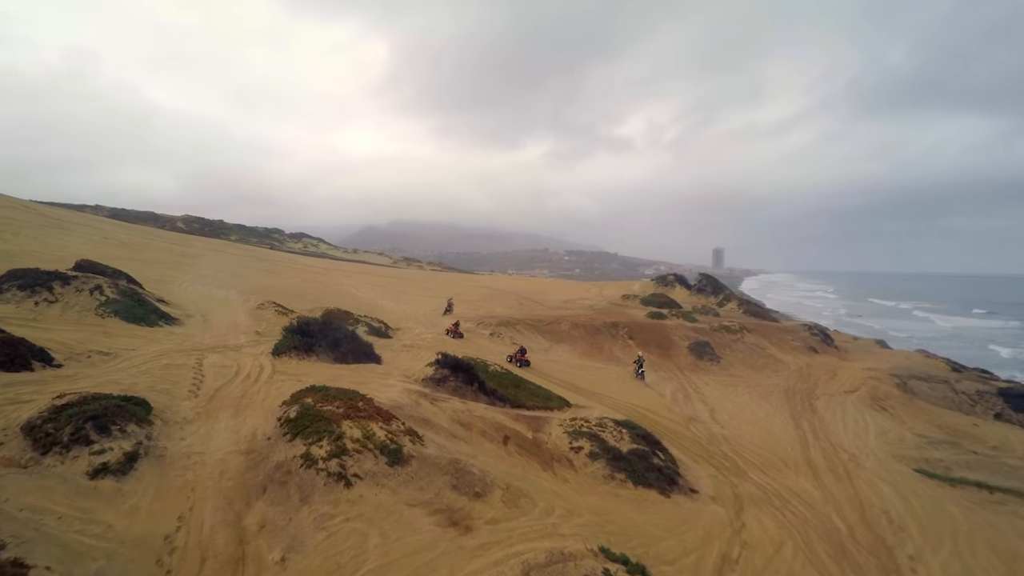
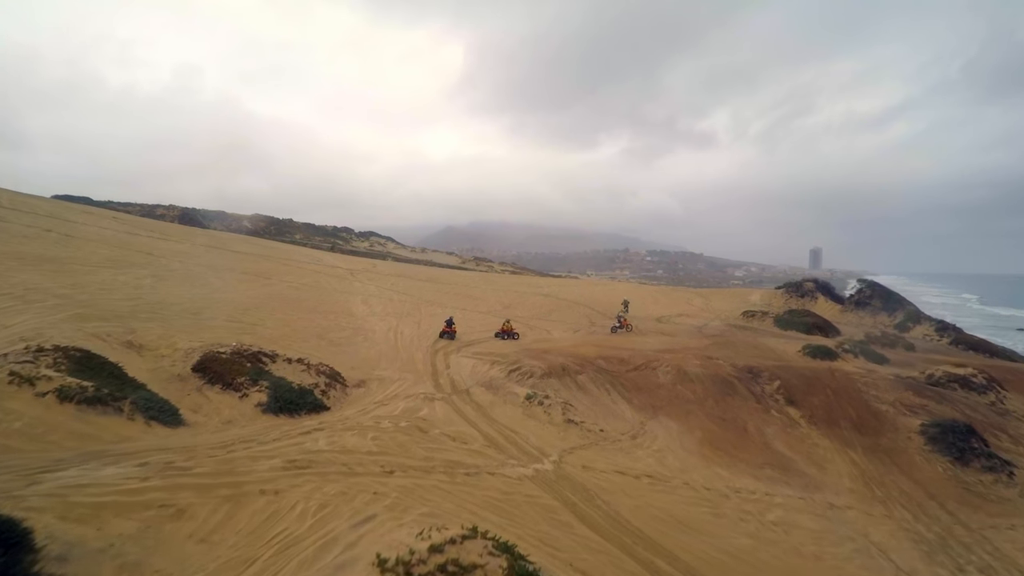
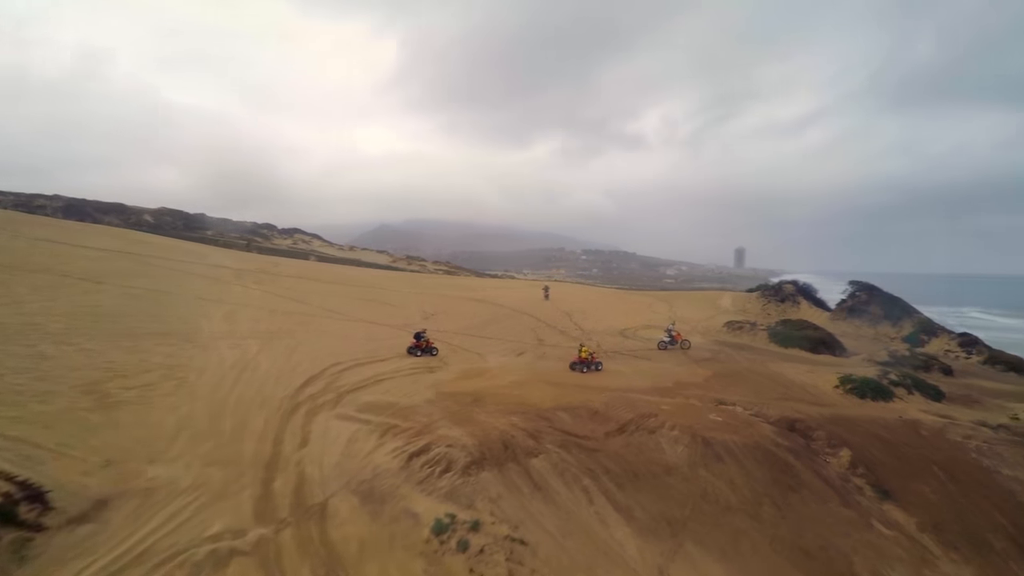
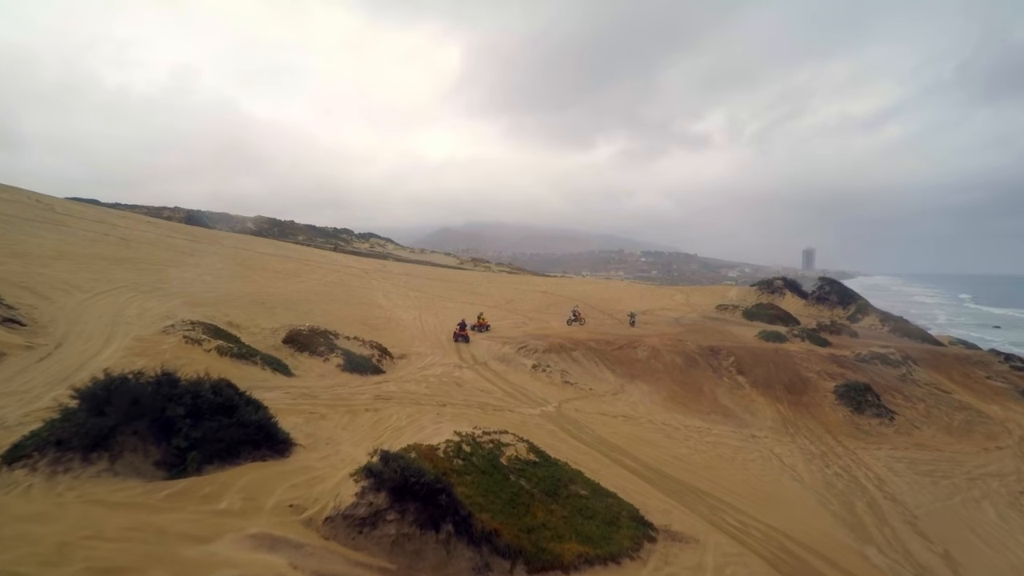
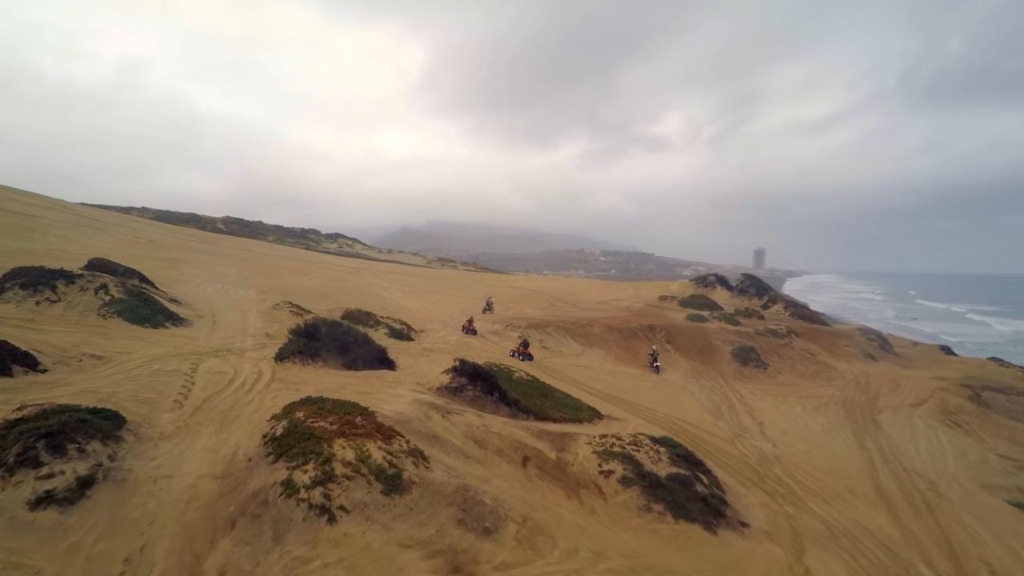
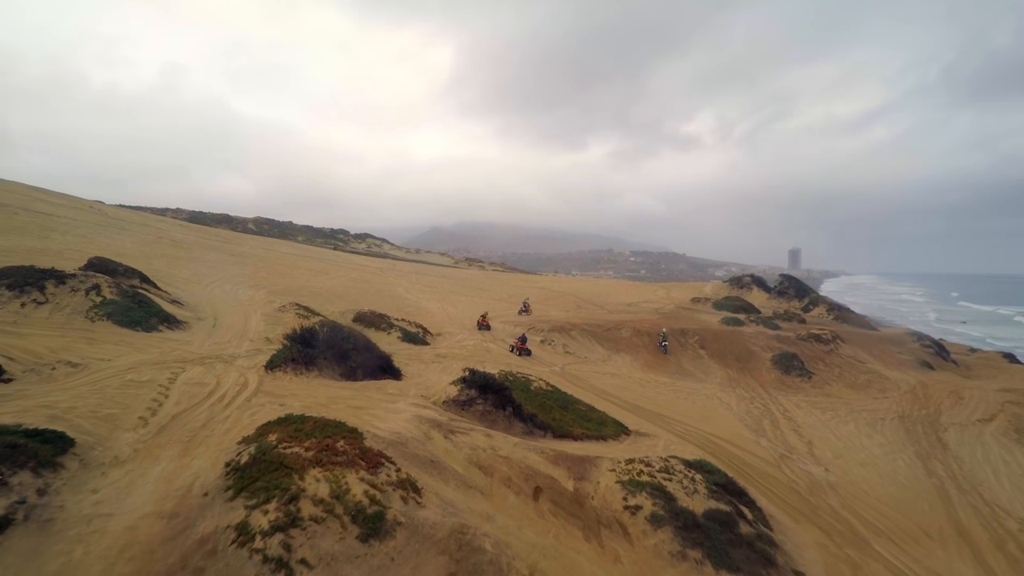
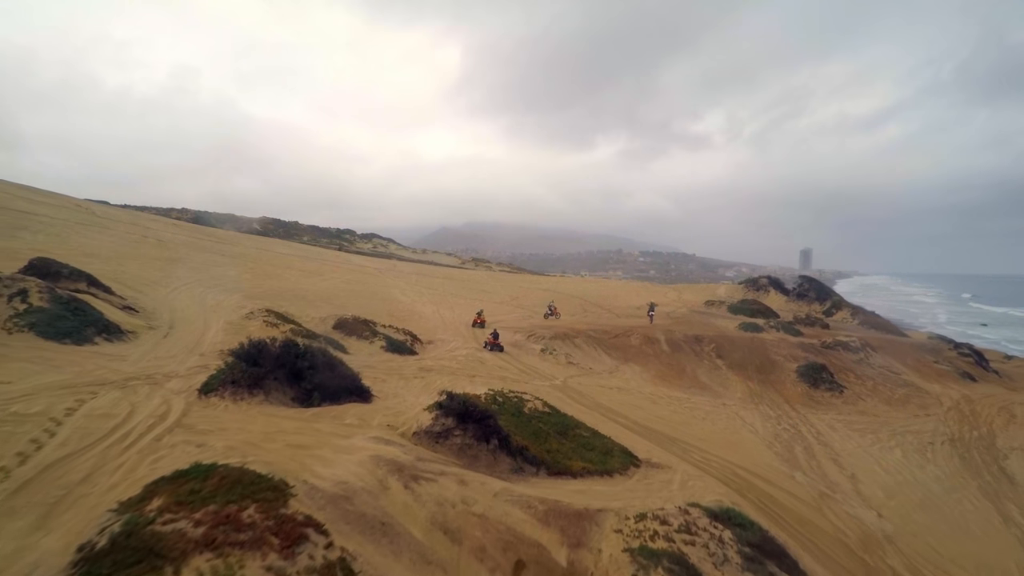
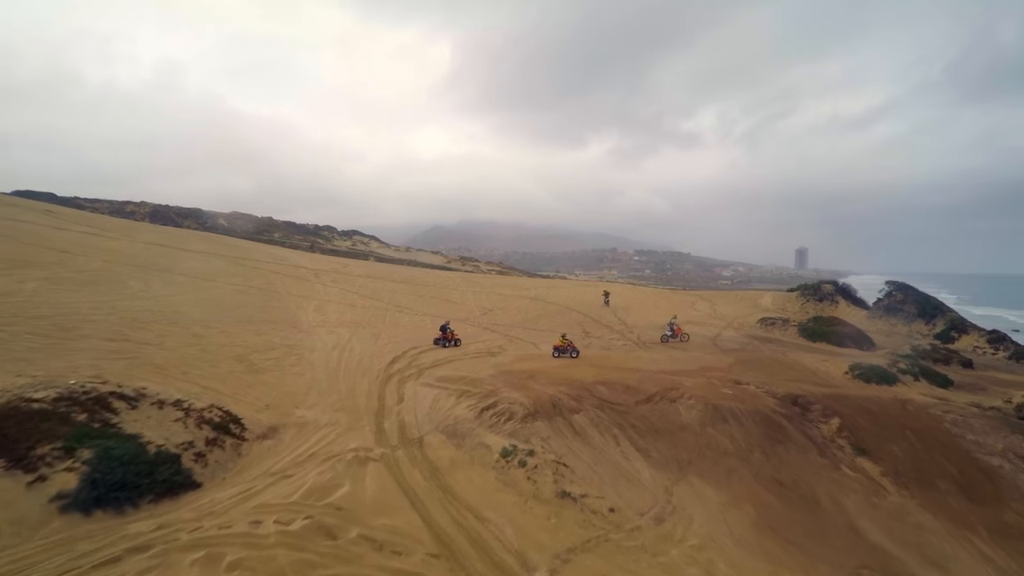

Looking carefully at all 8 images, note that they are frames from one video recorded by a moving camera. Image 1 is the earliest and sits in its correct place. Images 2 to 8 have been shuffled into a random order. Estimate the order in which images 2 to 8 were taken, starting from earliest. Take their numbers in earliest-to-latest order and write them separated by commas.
5, 6, 7, 4, 2, 8, 3
